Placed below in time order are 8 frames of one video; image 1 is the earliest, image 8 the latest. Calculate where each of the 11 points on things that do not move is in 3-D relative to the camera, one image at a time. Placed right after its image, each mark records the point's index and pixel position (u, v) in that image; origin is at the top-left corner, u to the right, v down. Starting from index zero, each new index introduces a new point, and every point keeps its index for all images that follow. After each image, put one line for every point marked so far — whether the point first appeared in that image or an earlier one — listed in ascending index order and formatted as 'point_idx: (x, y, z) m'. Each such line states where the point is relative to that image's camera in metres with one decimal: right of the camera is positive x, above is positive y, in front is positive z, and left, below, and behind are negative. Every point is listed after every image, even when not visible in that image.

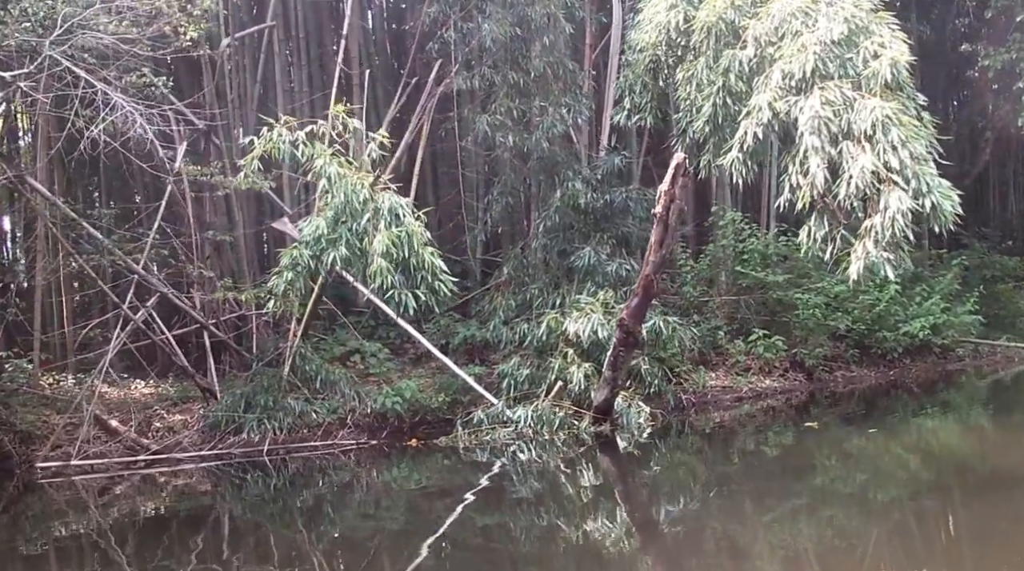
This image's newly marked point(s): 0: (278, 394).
0: (-1.7, -0.8, +7.8) m
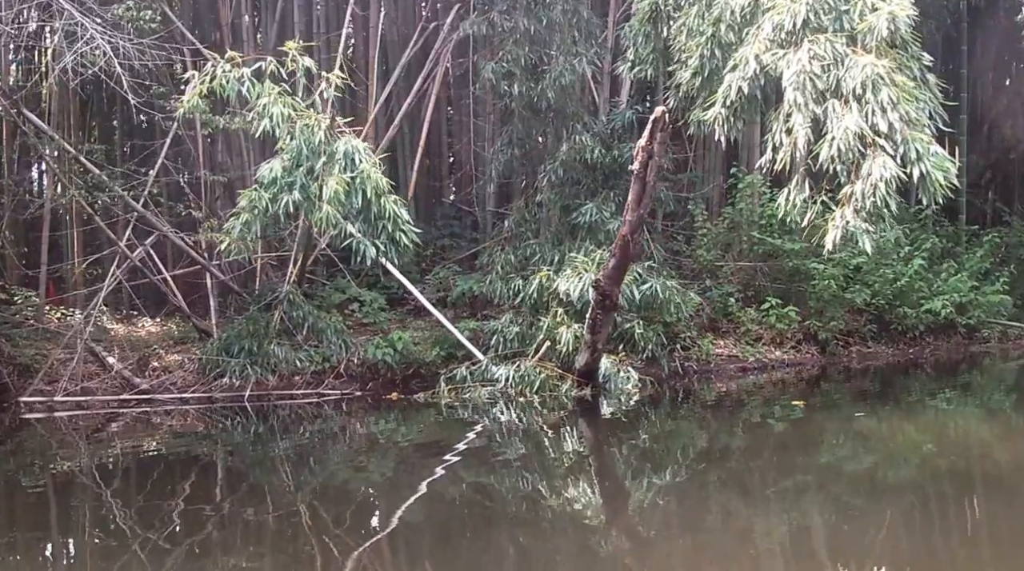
0: (-1.8, -0.4, +7.7) m
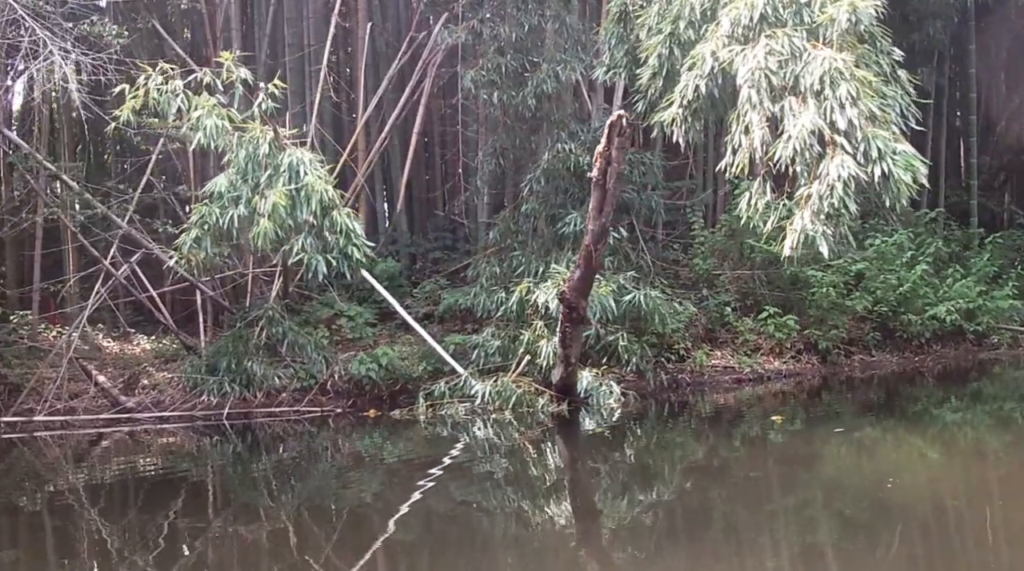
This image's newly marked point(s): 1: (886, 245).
0: (-1.9, -0.5, +7.6) m
1: (+3.0, +0.3, +8.9) m
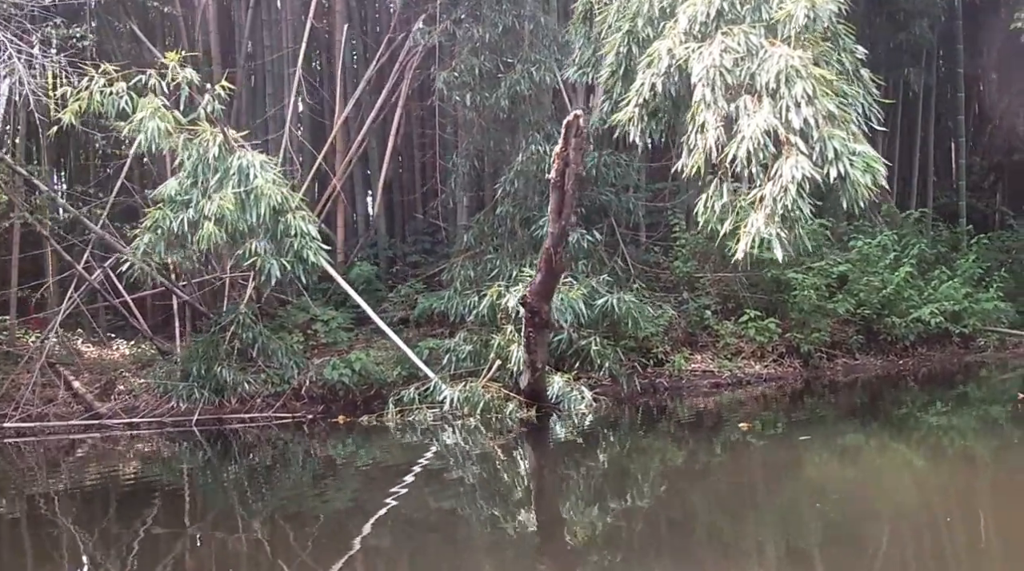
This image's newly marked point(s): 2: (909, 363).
0: (-2.0, -0.5, +7.5) m
1: (+2.8, +0.3, +8.8) m
2: (+3.0, -0.6, +8.4) m
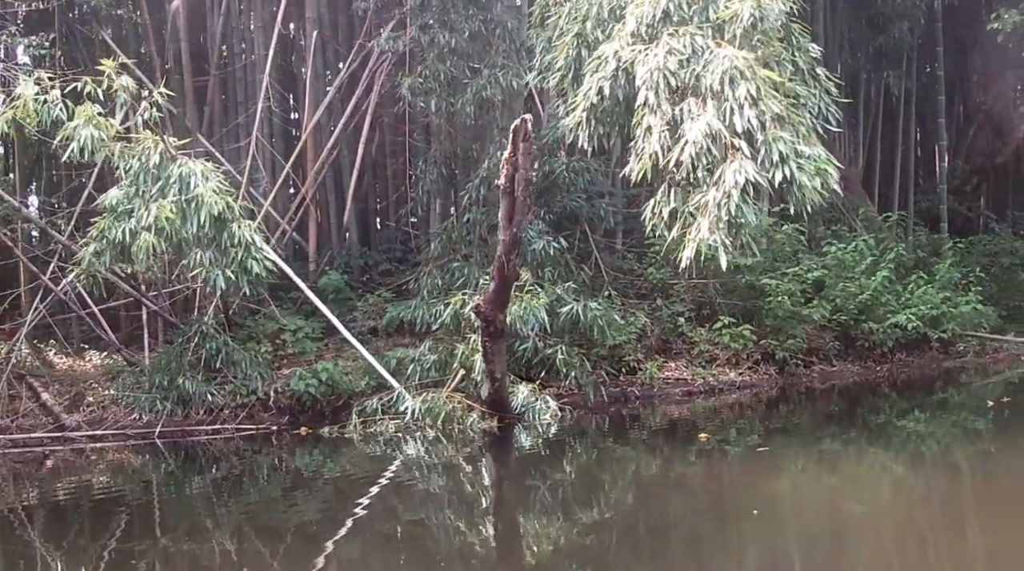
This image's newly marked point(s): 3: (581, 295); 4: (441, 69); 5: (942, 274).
0: (-2.2, -0.6, +7.4) m
1: (+2.6, +0.3, +8.7) m
2: (+2.8, -0.6, +8.3) m
3: (+0.5, -0.1, +7.3) m
4: (-0.5, +1.4, +7.4) m
5: (+3.5, +0.1, +8.8) m
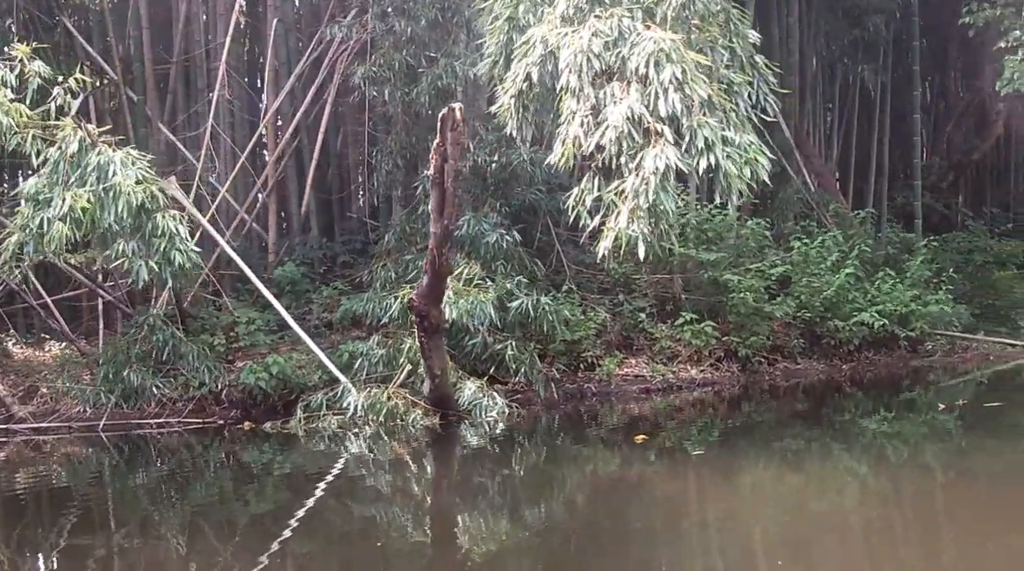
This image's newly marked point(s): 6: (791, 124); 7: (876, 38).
0: (-2.5, -0.5, +7.2) m
1: (+2.3, +0.3, +8.5) m
2: (+2.5, -0.6, +8.2) m
3: (+0.2, 0.0, +7.2) m
4: (-0.7, +1.5, +7.2) m
5: (+3.2, +0.1, +8.7) m
6: (+2.5, +1.4, +9.7) m
7: (+3.3, +2.3, +10.0) m
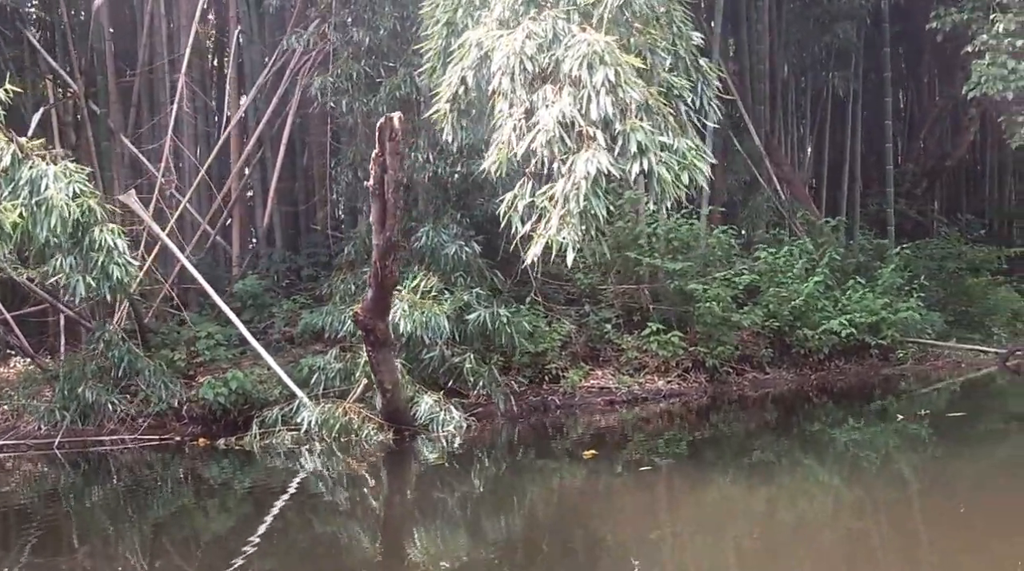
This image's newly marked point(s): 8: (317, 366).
0: (-2.8, -0.6, +7.1) m
1: (+2.1, +0.2, +8.4) m
2: (+2.3, -0.7, +8.1) m
3: (-0.1, -0.1, +7.1) m
4: (-1.0, +1.4, +7.1) m
5: (+2.9, 0.0, +8.6) m
6: (+2.2, +1.4, +9.6) m
7: (+3.0, +2.2, +10.0) m
8: (-1.2, -0.5, +6.9) m
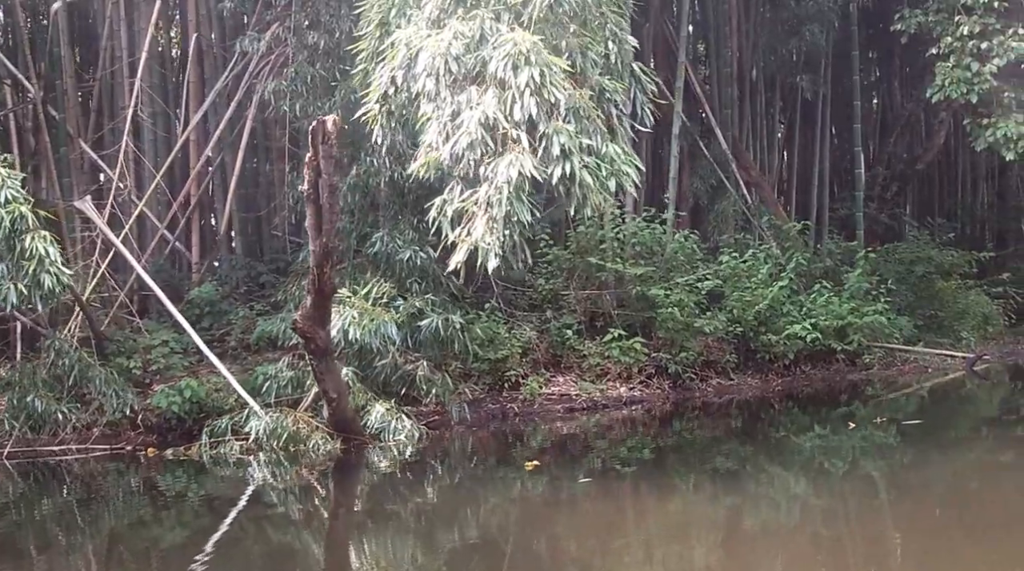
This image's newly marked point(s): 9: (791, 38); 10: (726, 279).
0: (-3.0, -0.7, +7.0) m
1: (+1.8, +0.2, +8.4) m
2: (+2.0, -0.7, +8.0) m
3: (-0.3, -0.1, +7.0) m
4: (-1.3, +1.4, +7.0) m
5: (+2.6, 0.0, +8.6) m
6: (+1.9, +1.3, +9.6) m
7: (+2.7, +2.1, +9.9) m
8: (-1.4, -0.5, +6.8) m
9: (+2.5, +2.2, +9.7) m
10: (+1.6, +0.1, +8.2) m
